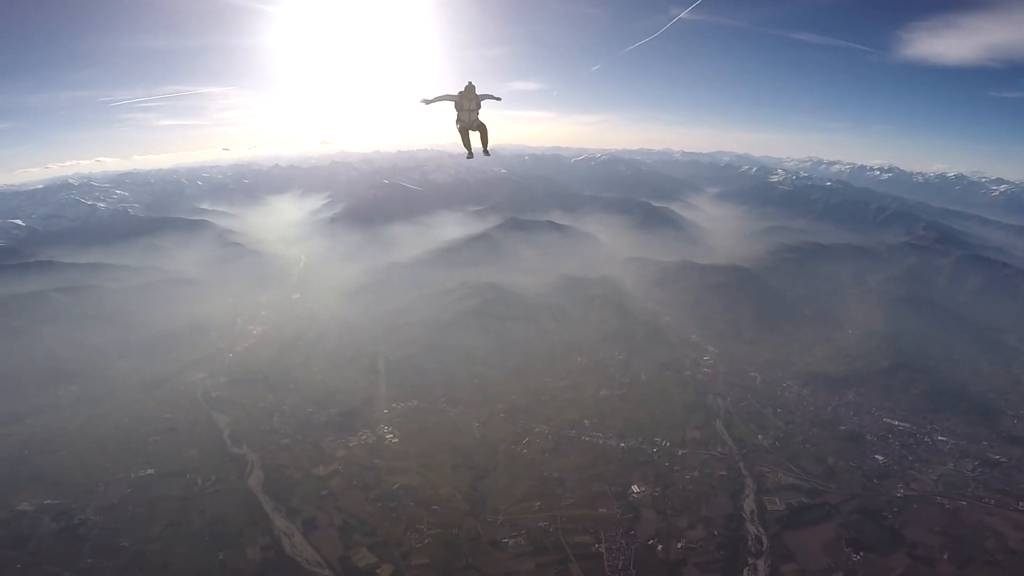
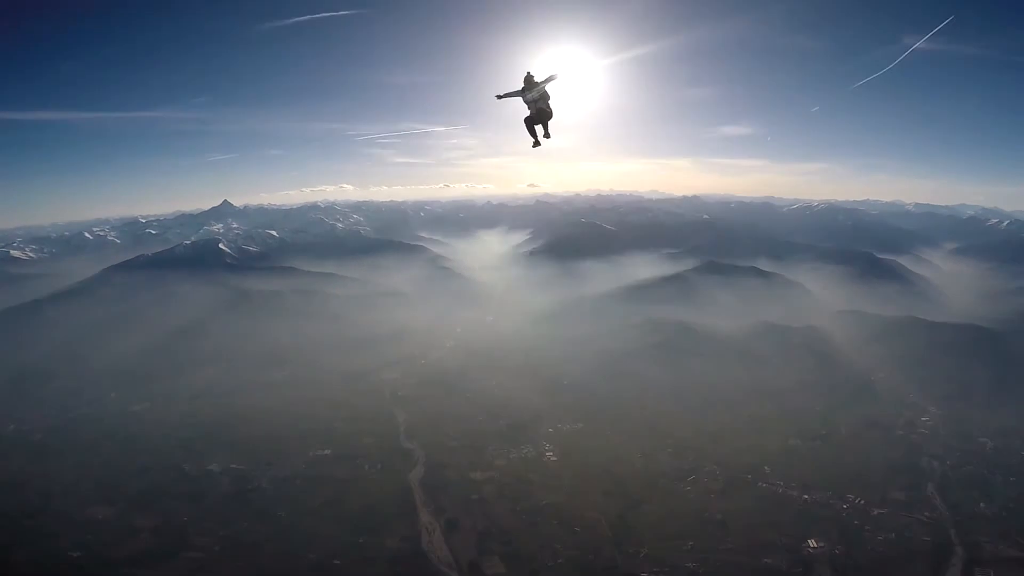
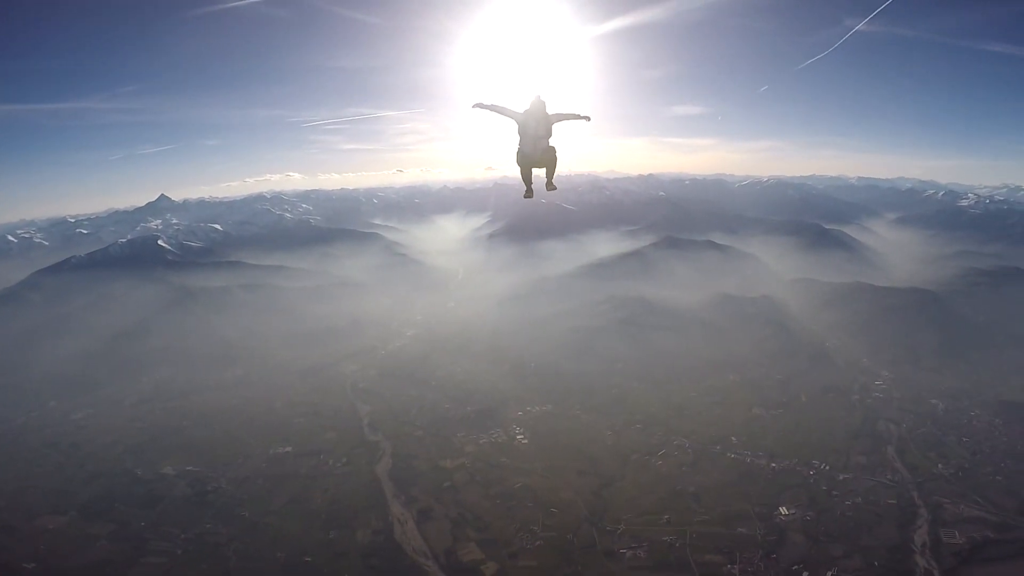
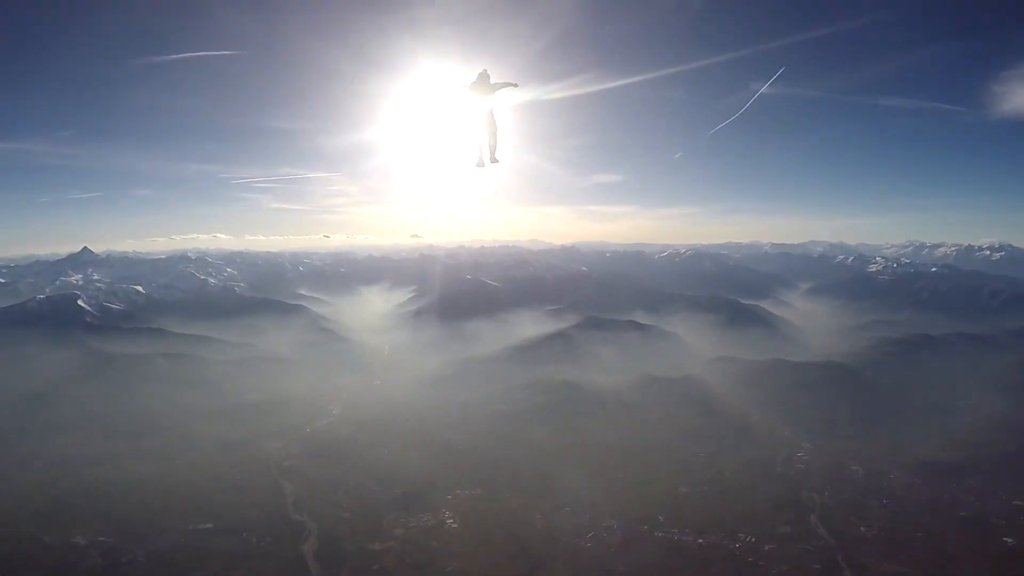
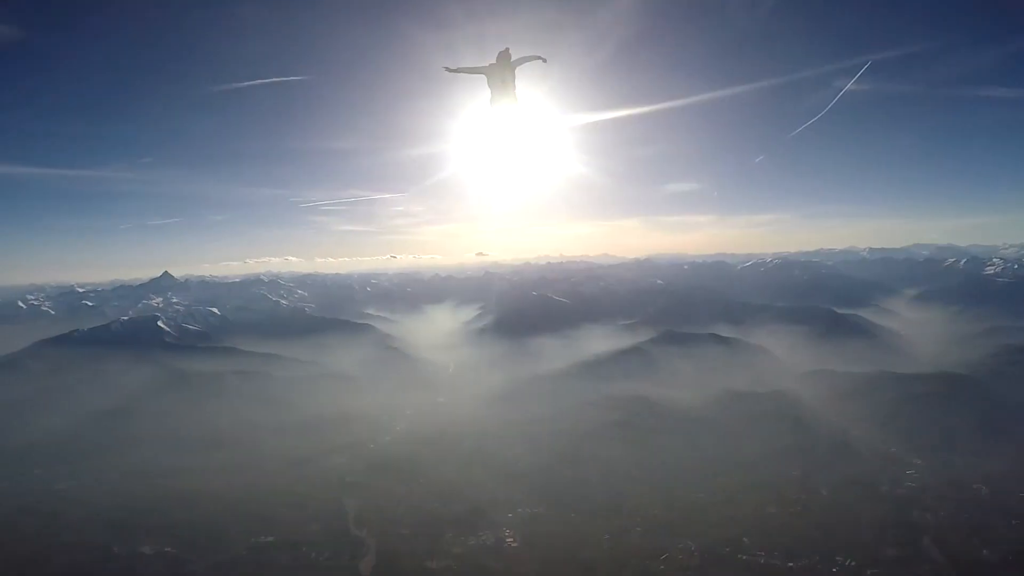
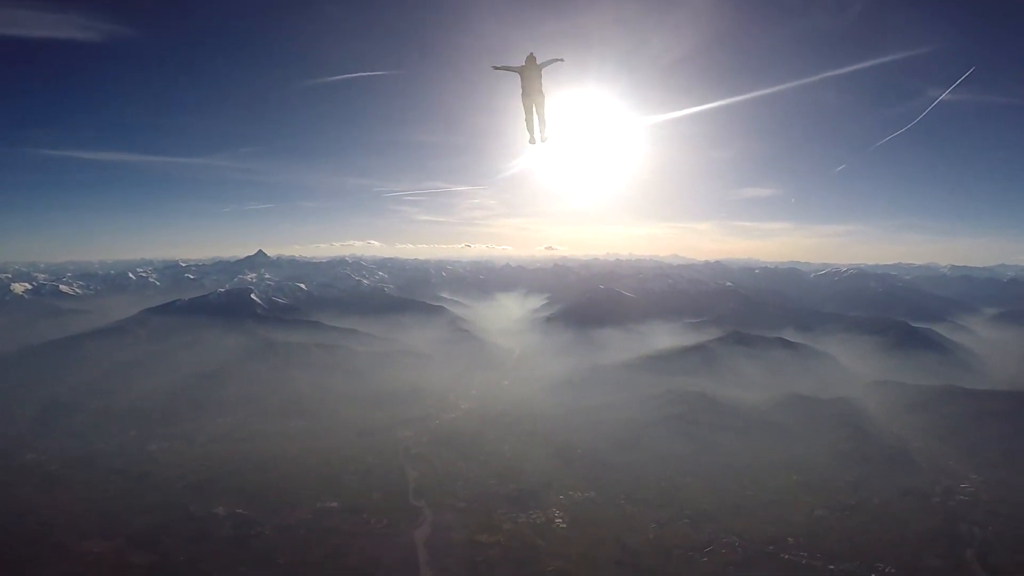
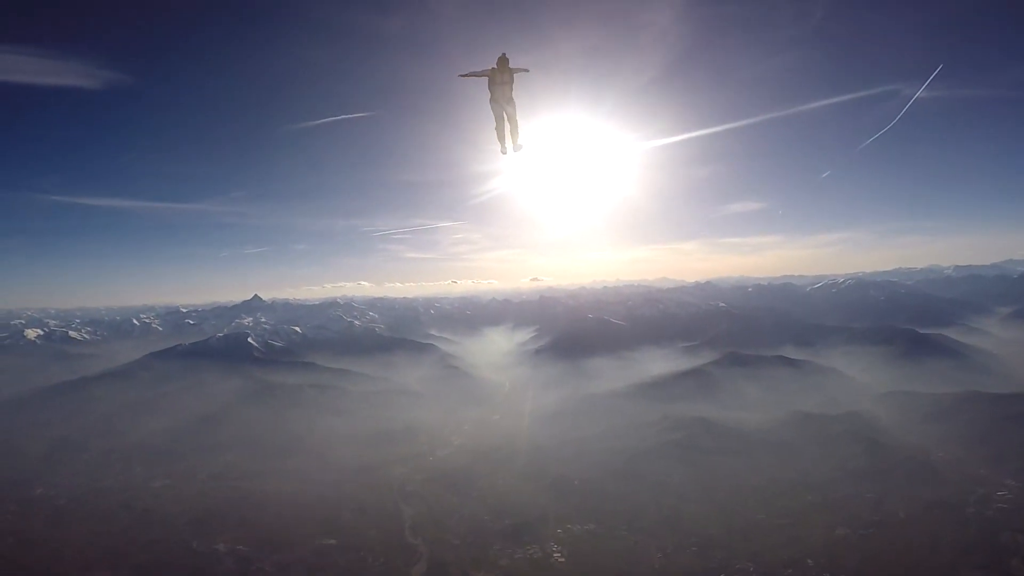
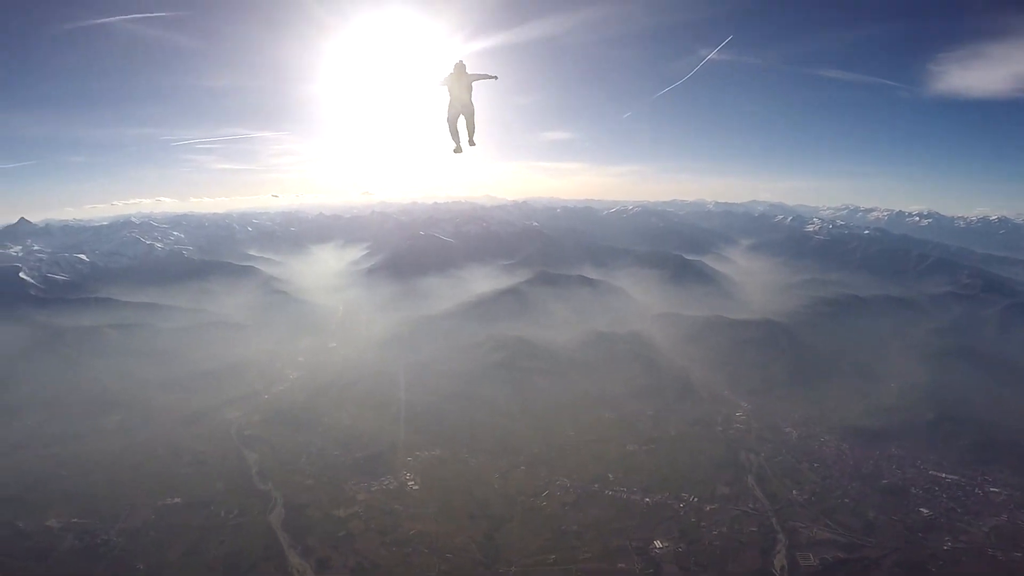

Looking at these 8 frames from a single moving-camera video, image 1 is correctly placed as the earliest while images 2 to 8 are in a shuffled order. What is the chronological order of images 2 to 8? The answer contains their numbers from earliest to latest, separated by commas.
8, 4, 5, 7, 6, 2, 3
